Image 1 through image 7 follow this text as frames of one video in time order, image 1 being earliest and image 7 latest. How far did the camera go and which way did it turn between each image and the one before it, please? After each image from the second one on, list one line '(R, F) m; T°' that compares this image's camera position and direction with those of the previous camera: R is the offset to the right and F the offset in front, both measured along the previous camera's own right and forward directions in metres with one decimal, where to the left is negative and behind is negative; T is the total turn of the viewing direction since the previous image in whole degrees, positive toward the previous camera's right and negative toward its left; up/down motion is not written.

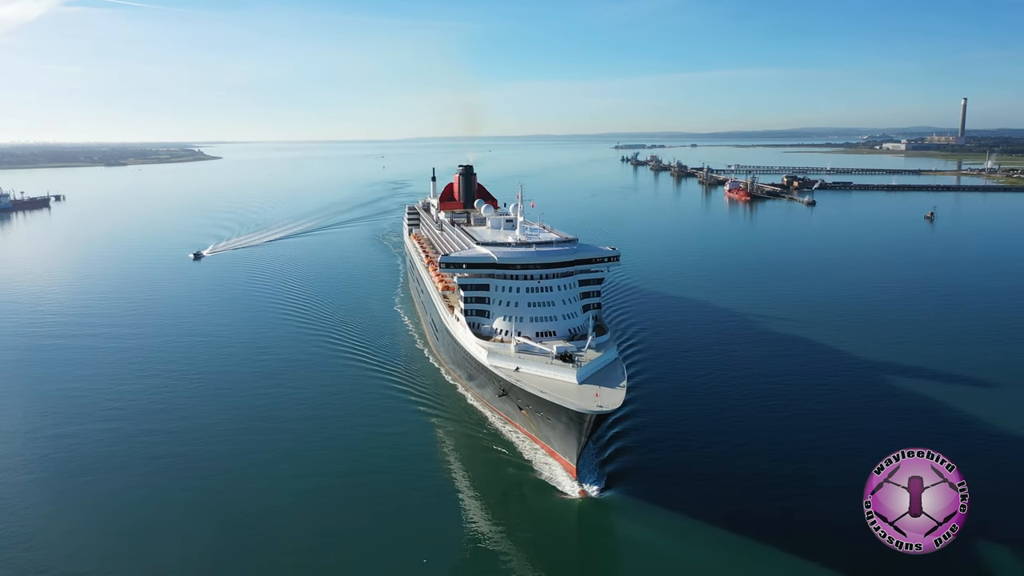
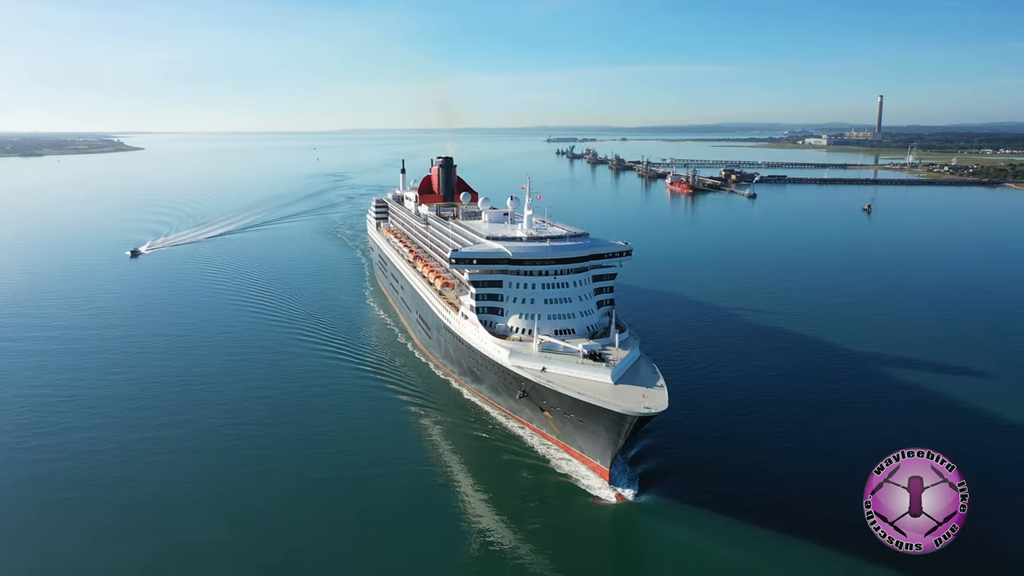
(-1.3, +0.6) m; +4°
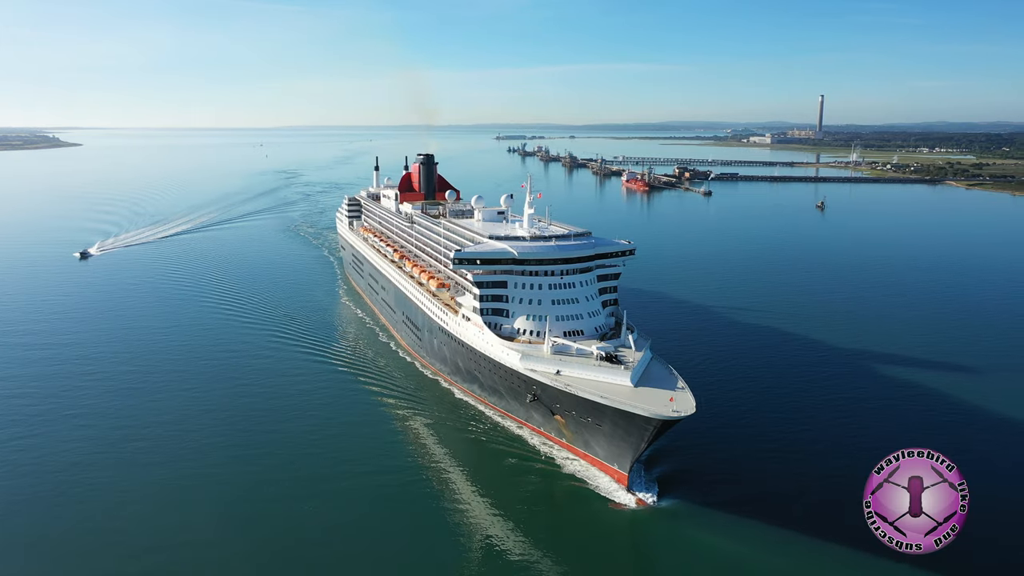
(-0.9, +0.4) m; +3°
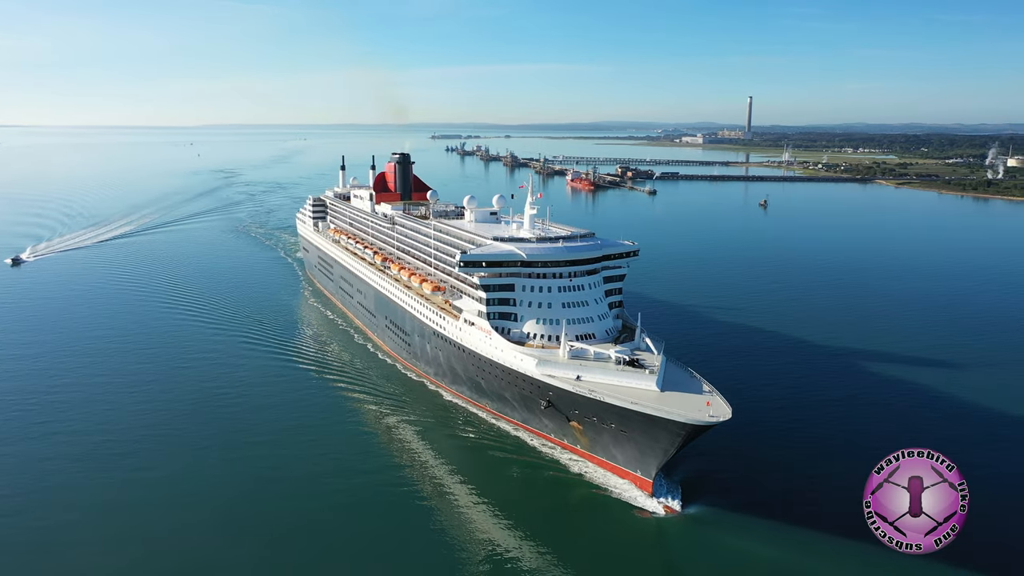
(-1.1, +0.4) m; +4°
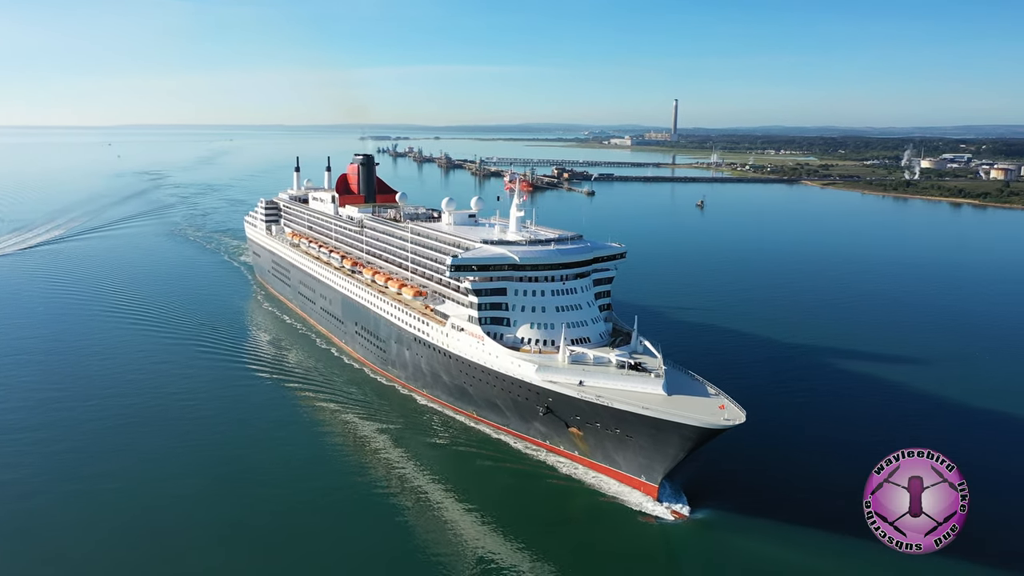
(-0.9, +0.3) m; +5°
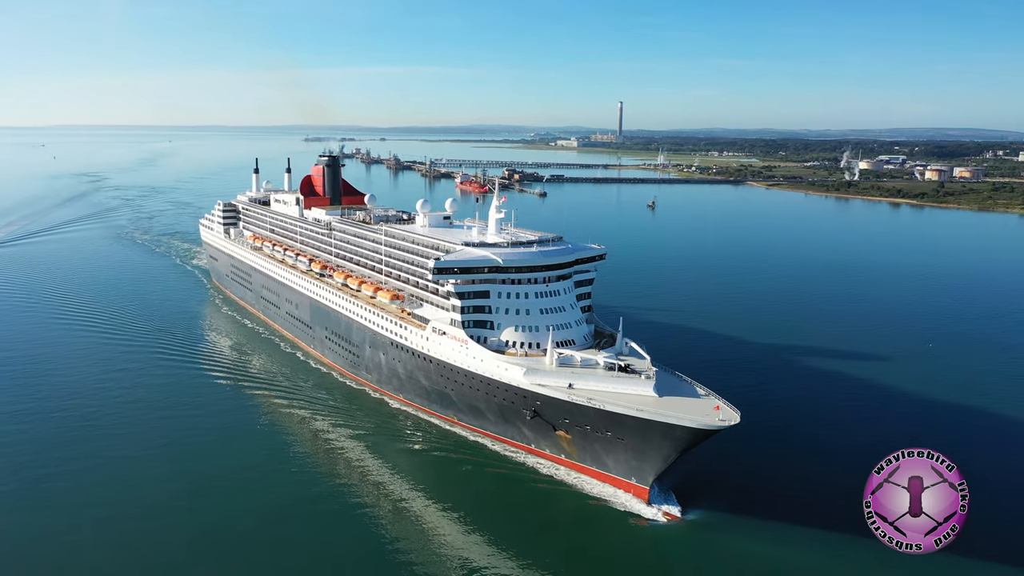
(-0.5, +0.2) m; +4°
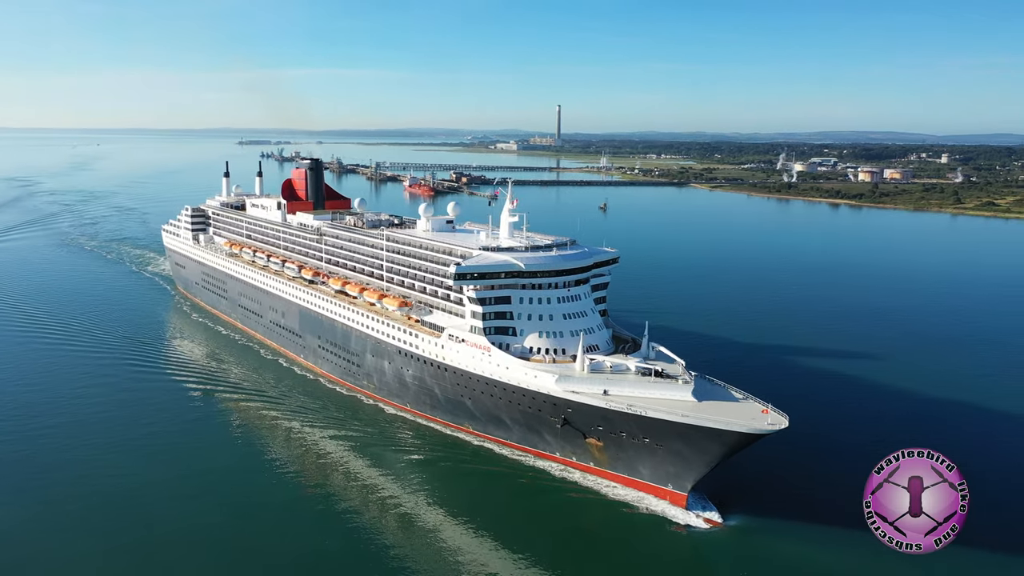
(-1.2, +0.3) m; +4°
